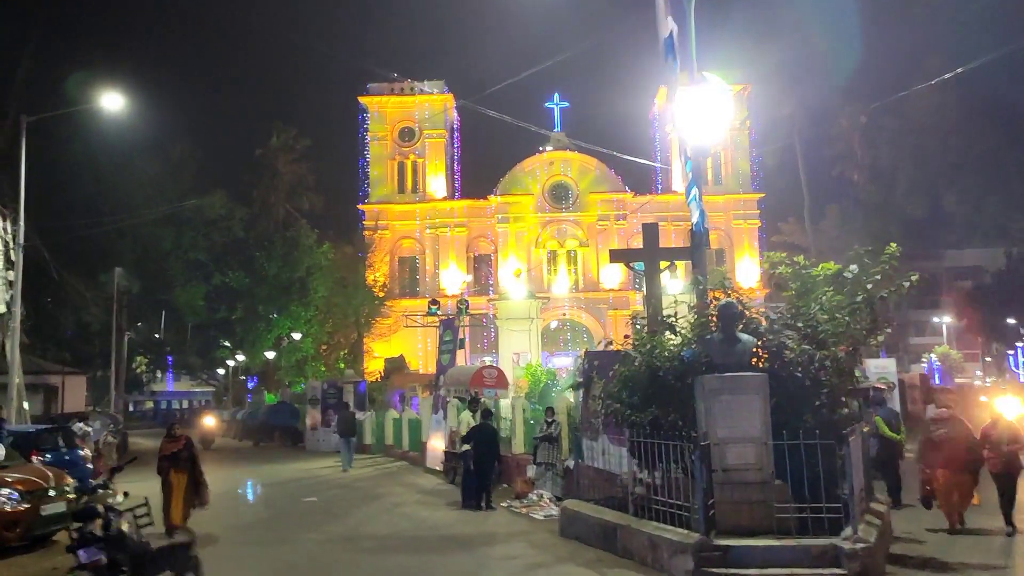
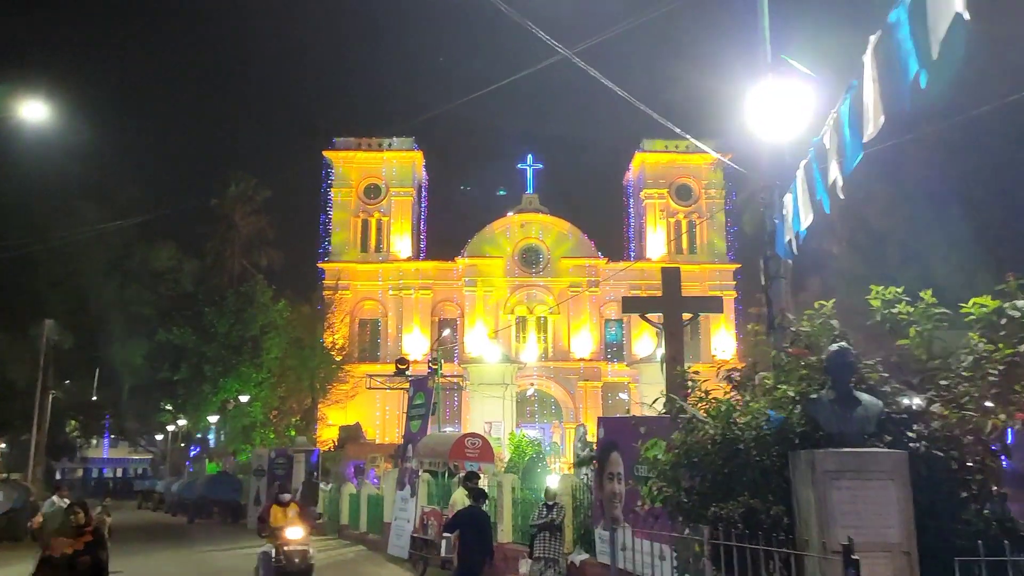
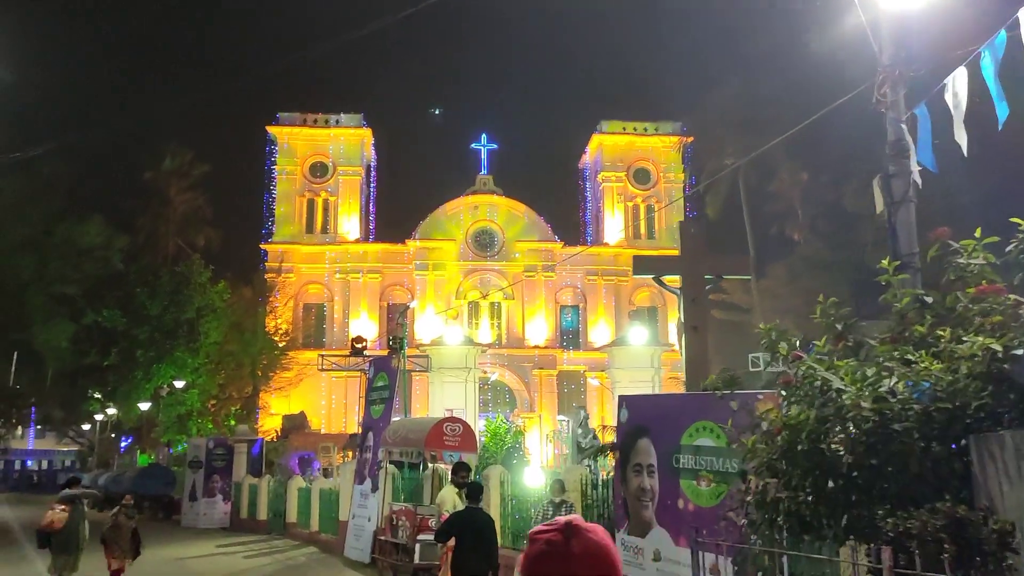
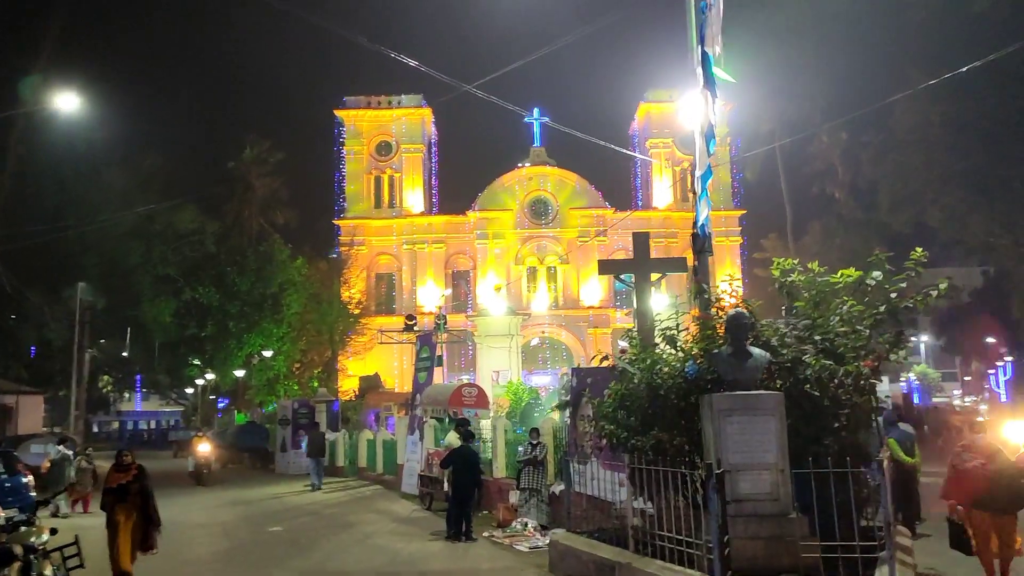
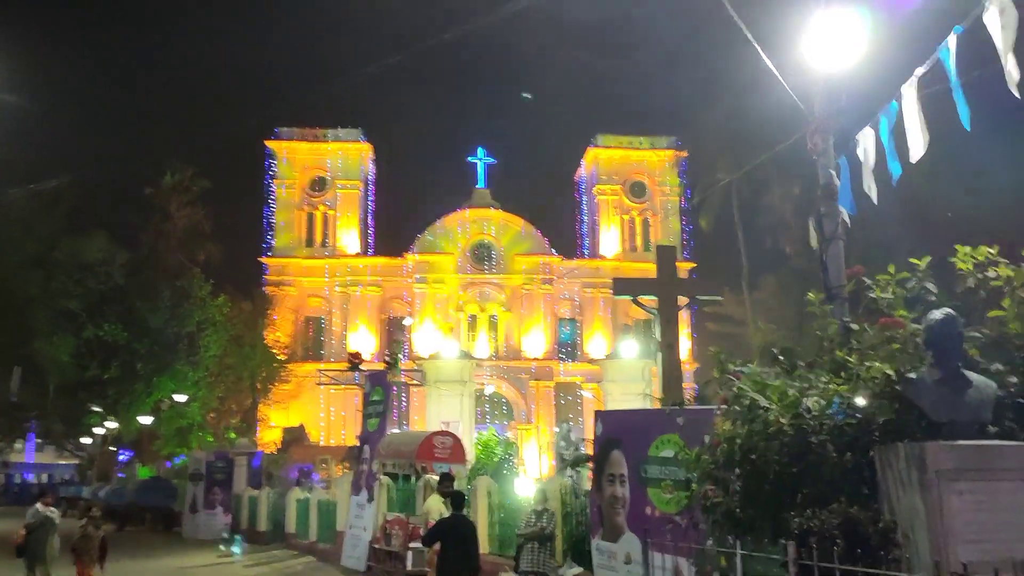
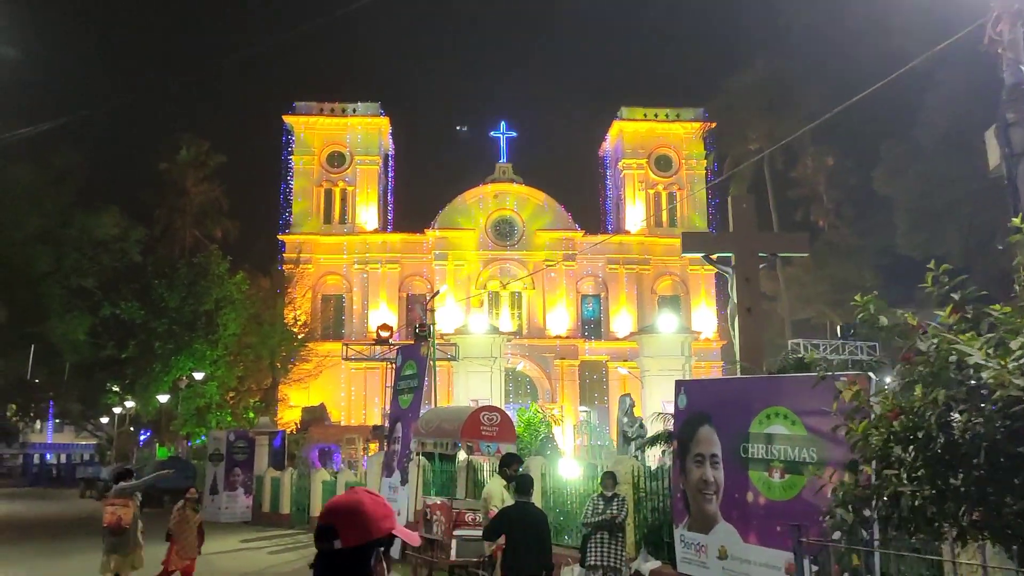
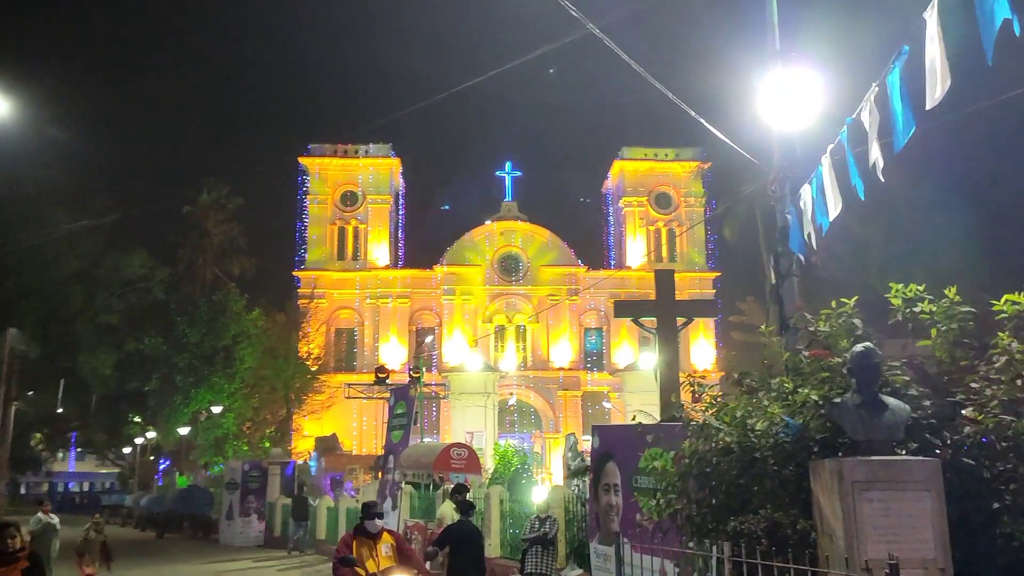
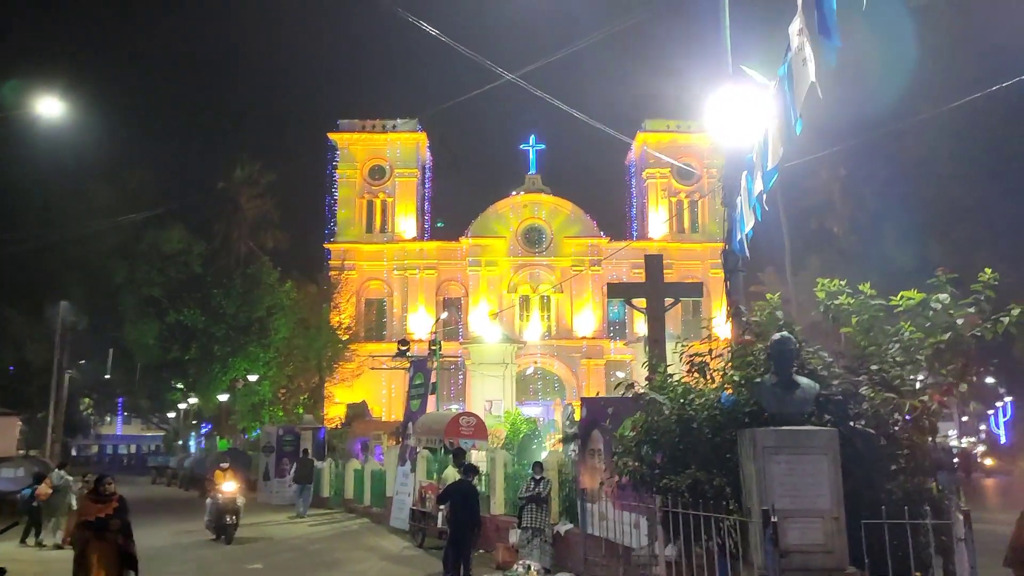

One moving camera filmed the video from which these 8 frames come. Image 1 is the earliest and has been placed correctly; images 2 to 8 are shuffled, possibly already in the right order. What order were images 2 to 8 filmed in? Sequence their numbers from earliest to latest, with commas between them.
4, 8, 2, 7, 5, 3, 6
